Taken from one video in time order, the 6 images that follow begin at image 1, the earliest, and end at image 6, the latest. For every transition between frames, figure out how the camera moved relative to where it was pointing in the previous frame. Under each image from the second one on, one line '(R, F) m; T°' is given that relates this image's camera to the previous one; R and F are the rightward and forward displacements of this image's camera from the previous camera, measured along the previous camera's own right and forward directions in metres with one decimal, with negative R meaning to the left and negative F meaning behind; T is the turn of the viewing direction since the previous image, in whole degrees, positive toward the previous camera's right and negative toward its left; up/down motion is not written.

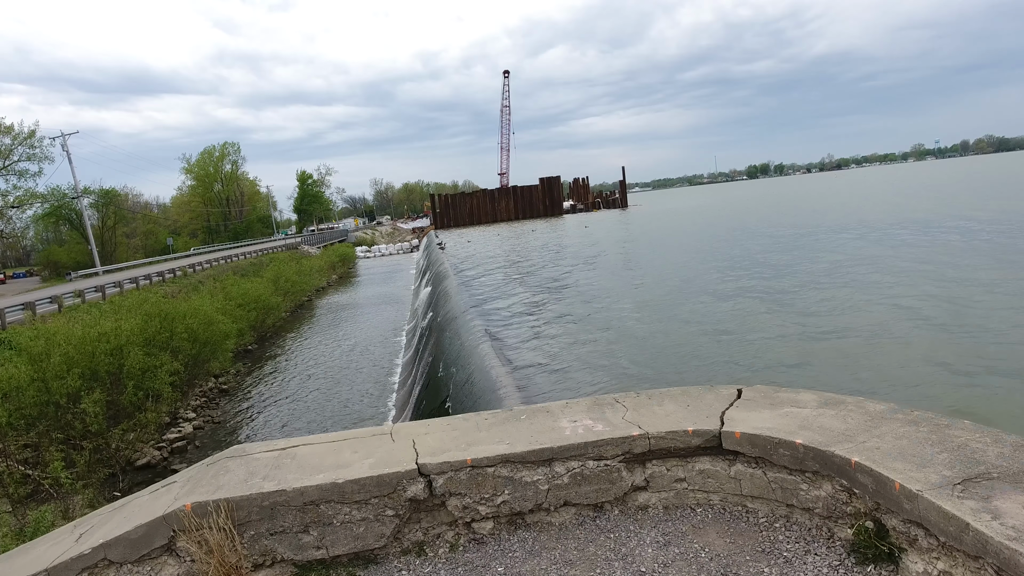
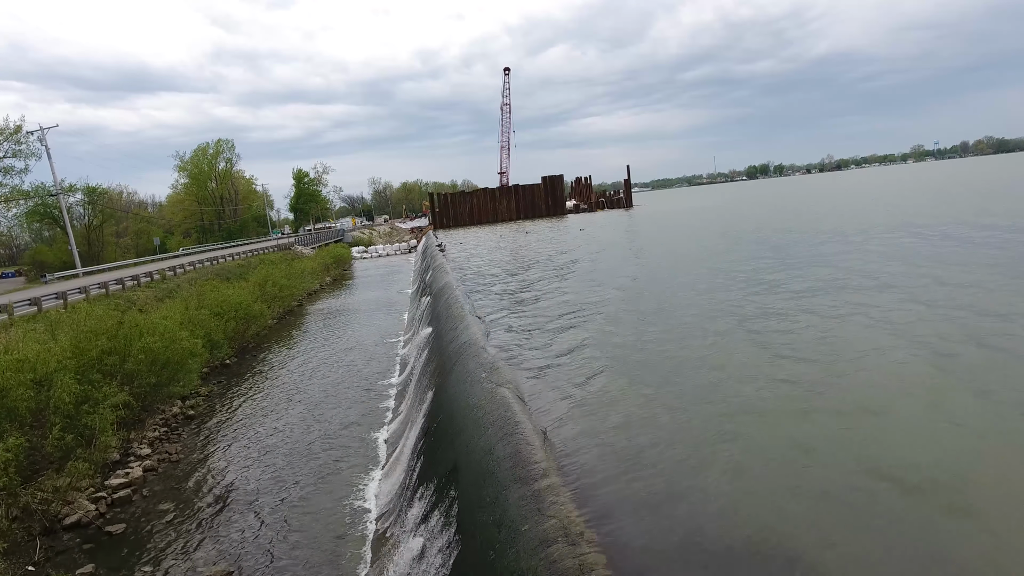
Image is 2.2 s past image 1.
(-0.3, +1.9) m; 0°
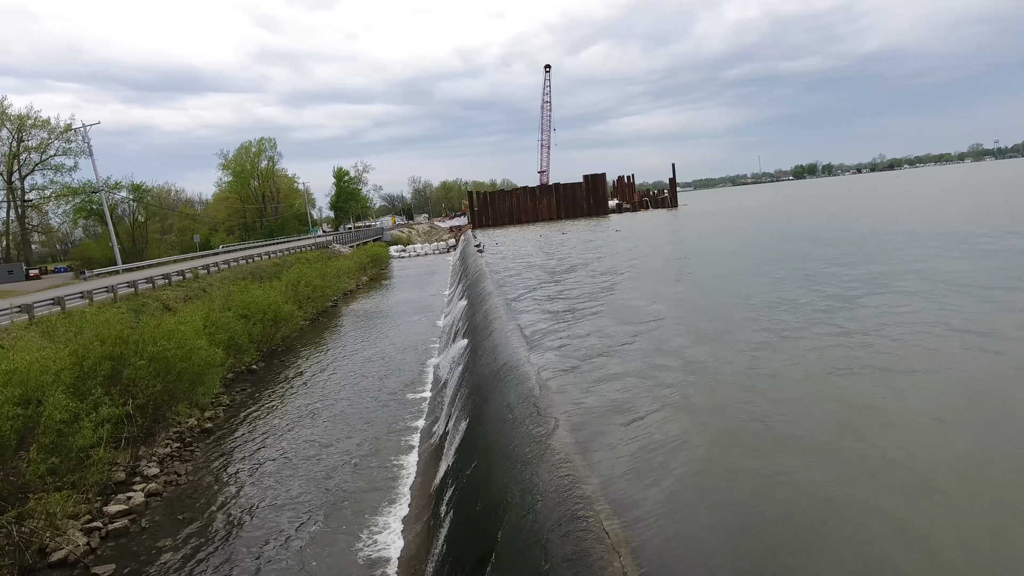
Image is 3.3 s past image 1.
(-0.1, +1.2) m; -3°
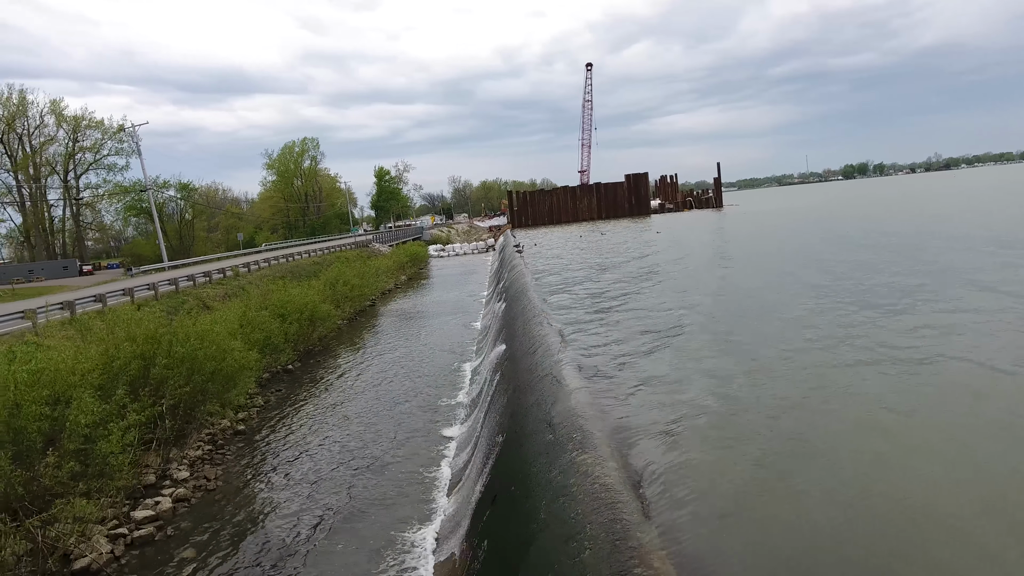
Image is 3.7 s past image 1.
(0.0, +0.5) m; -3°
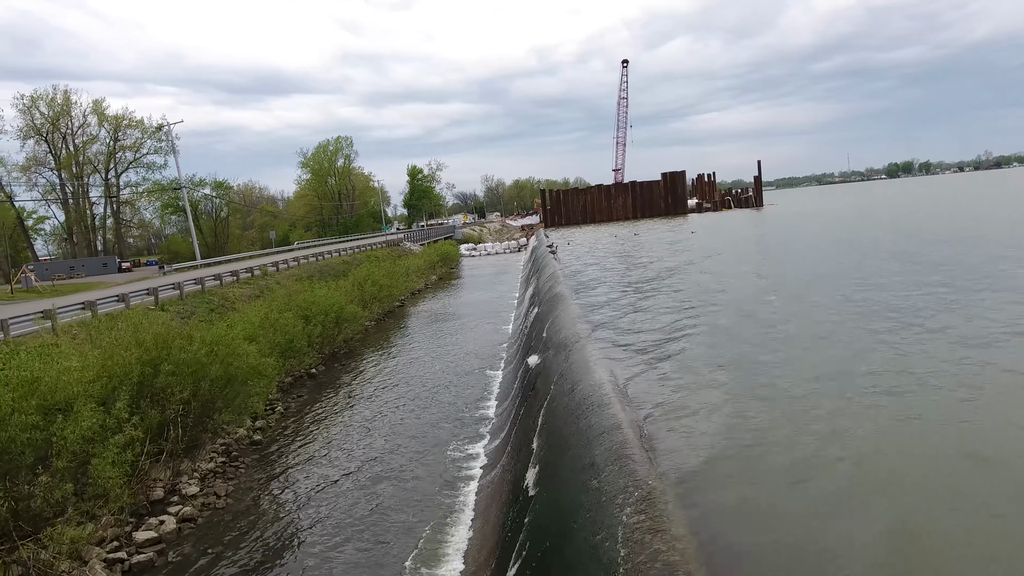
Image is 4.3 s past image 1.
(0.0, +0.8) m; -3°
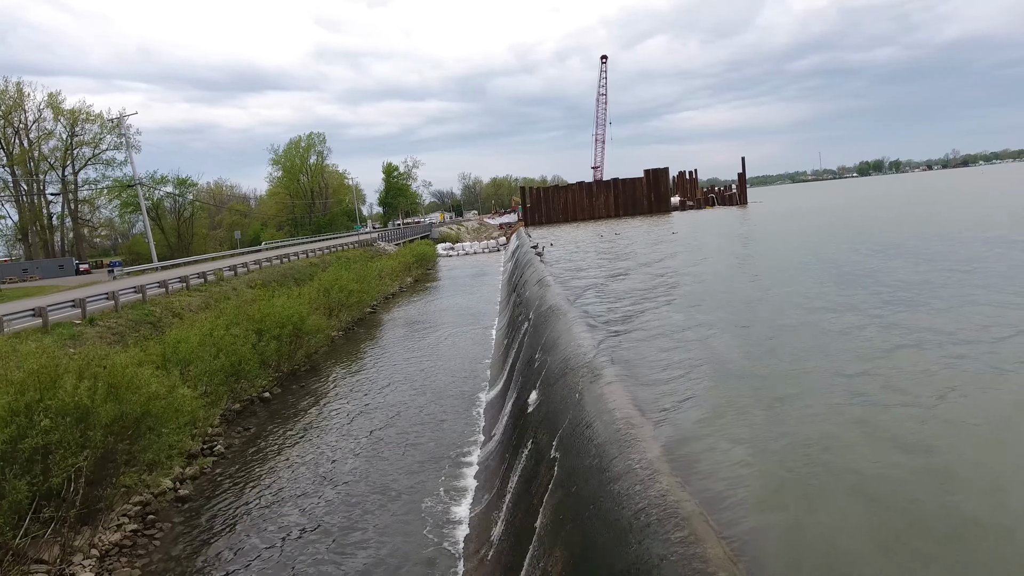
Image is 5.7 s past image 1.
(-0.1, +1.9) m; +2°
